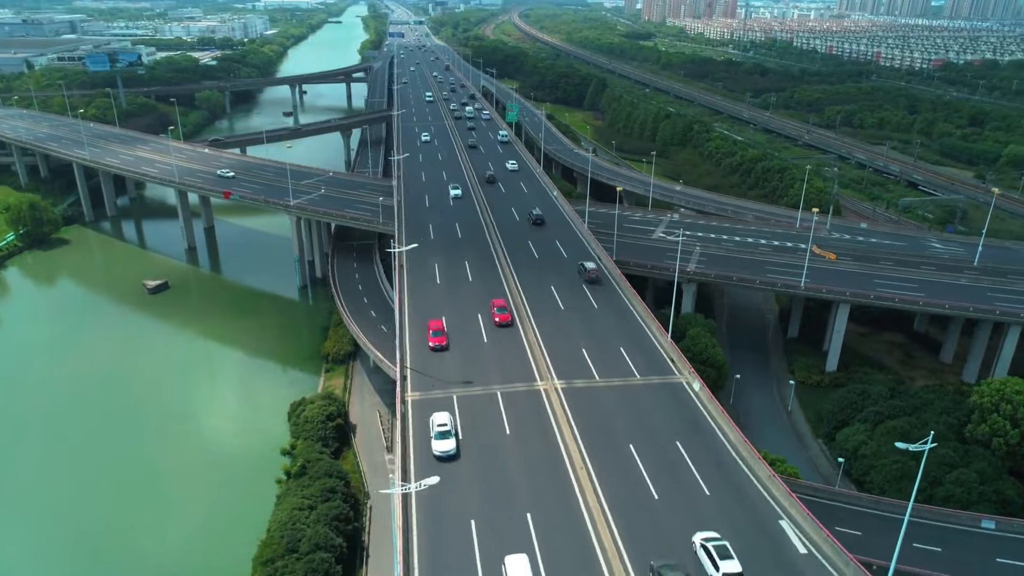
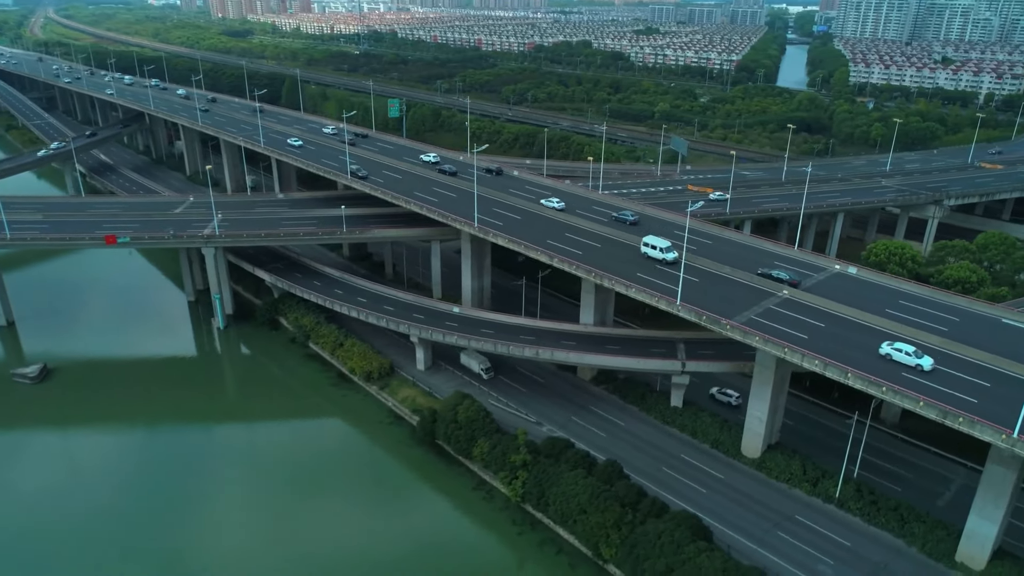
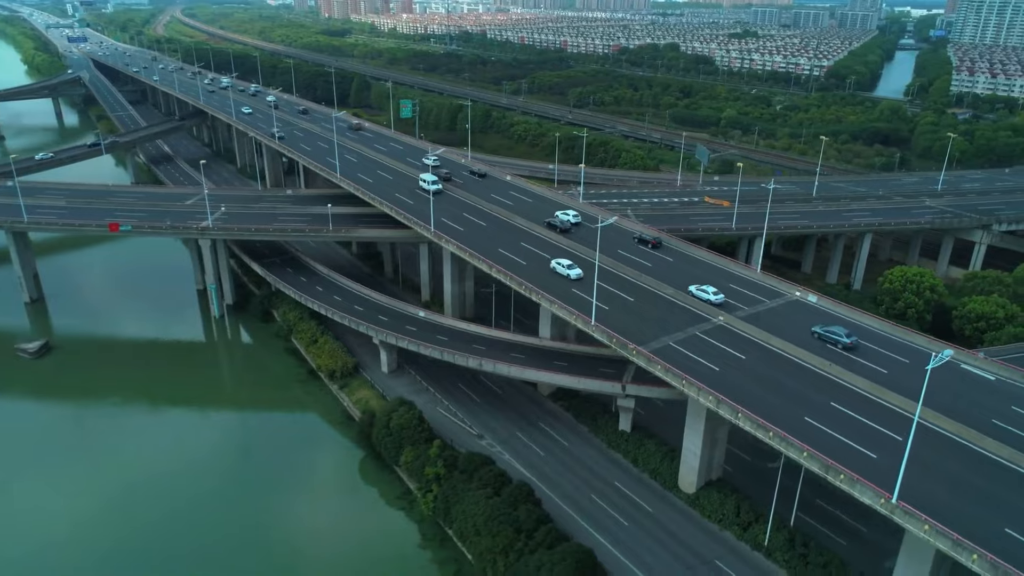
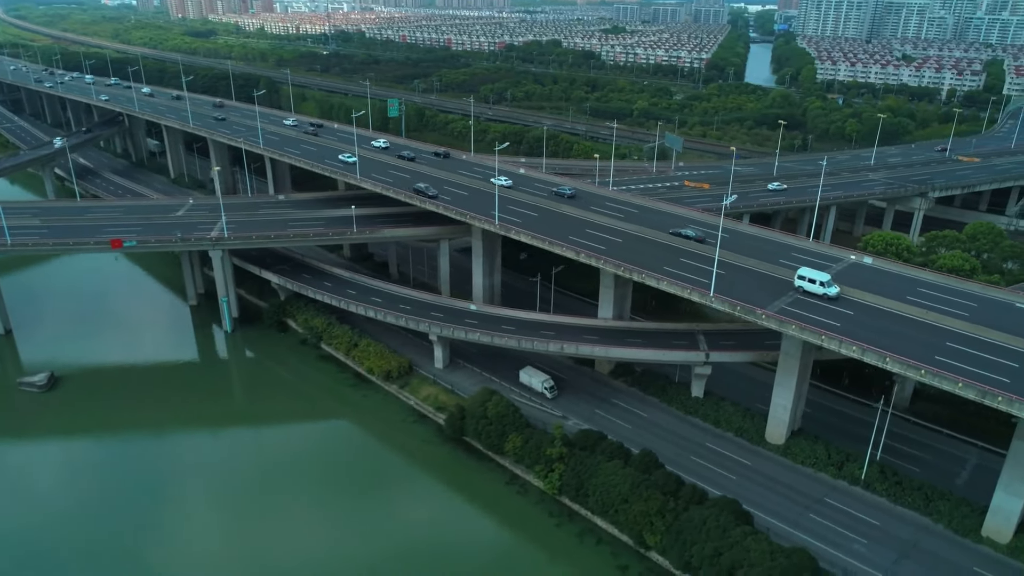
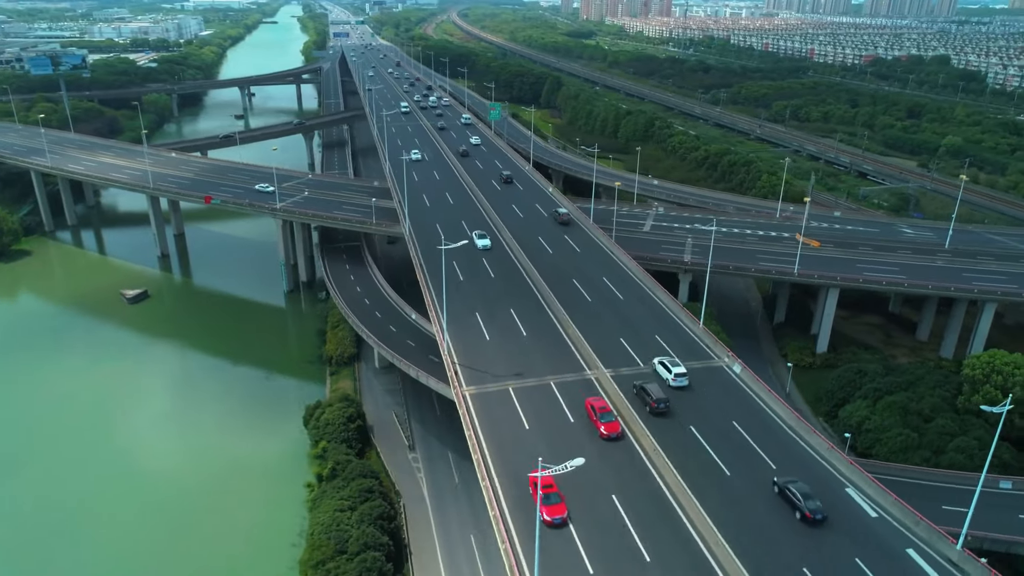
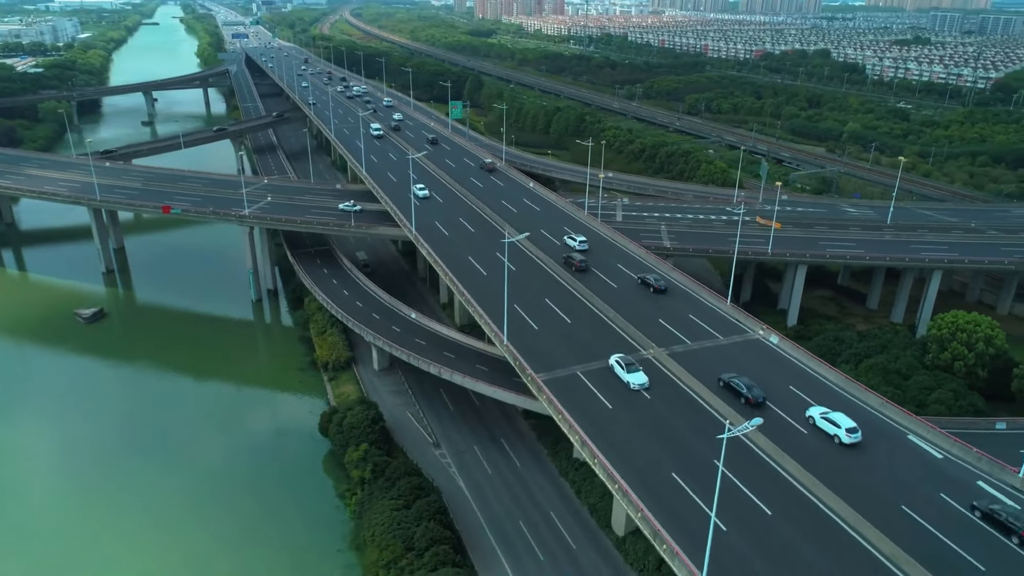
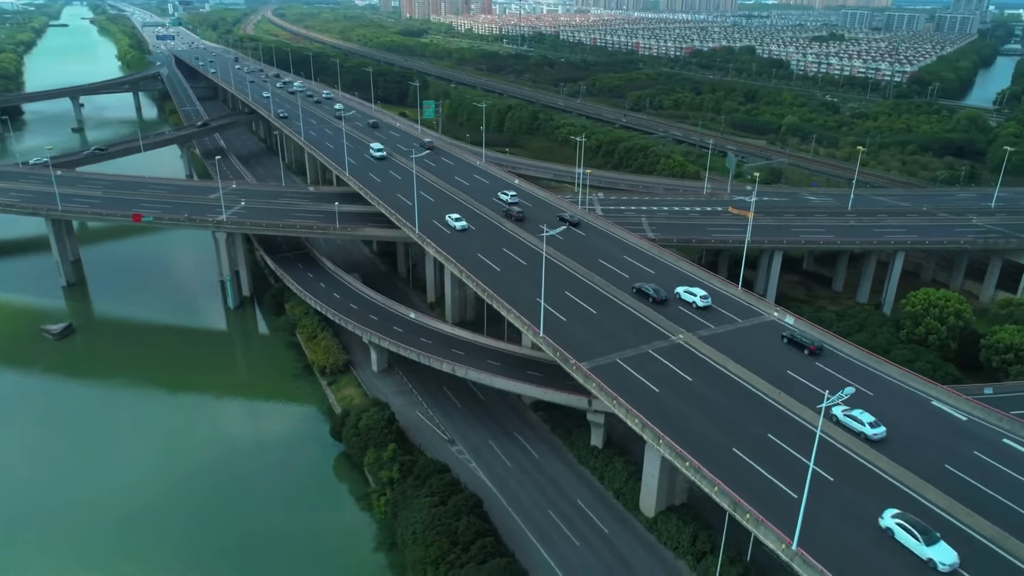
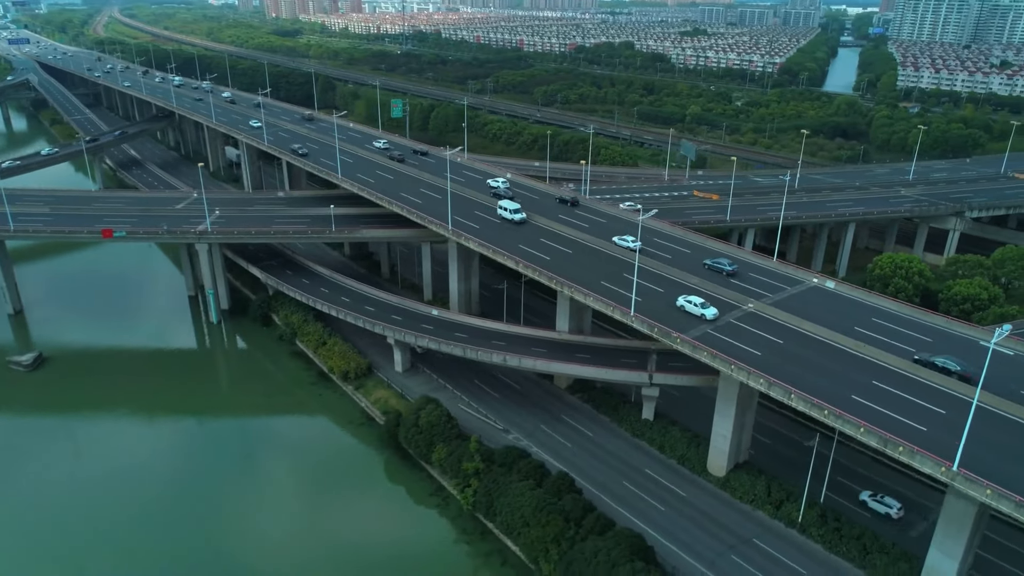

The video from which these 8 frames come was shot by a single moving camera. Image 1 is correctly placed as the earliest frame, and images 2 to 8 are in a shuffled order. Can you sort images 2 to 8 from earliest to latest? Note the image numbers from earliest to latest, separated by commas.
5, 6, 7, 3, 8, 2, 4
